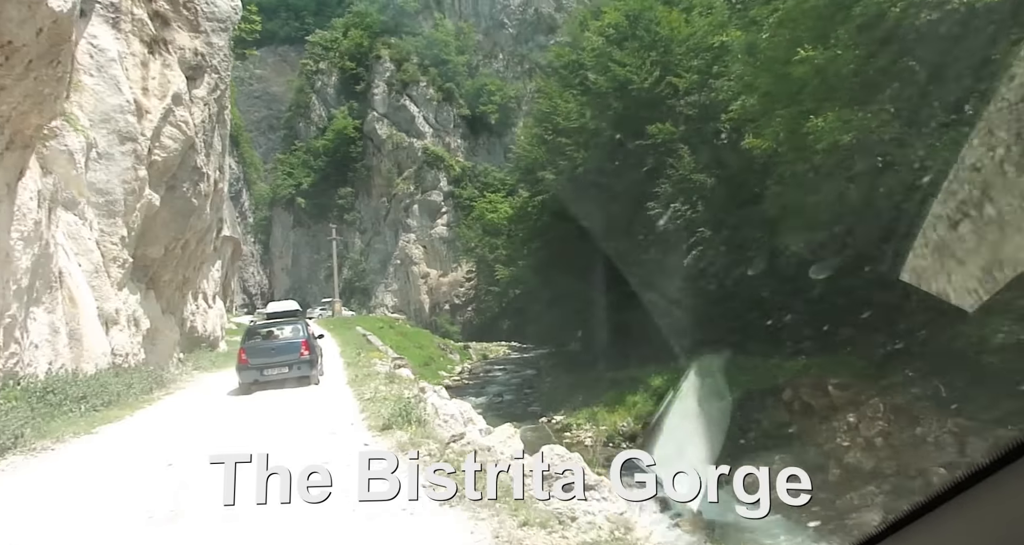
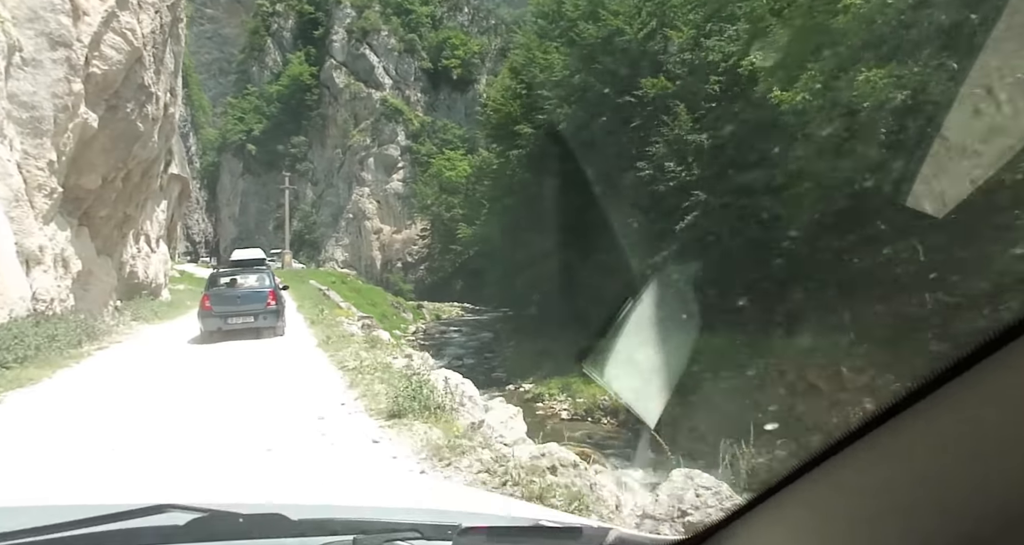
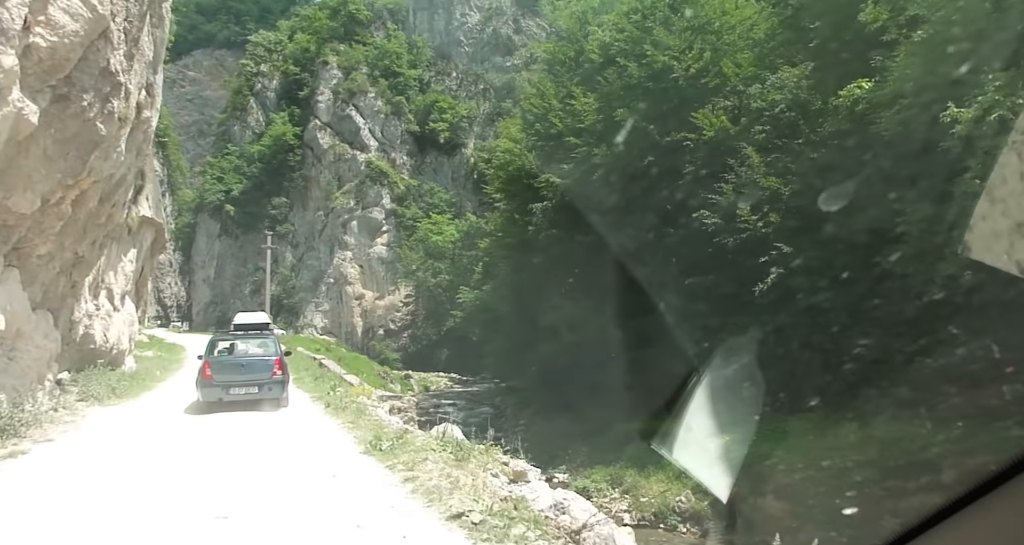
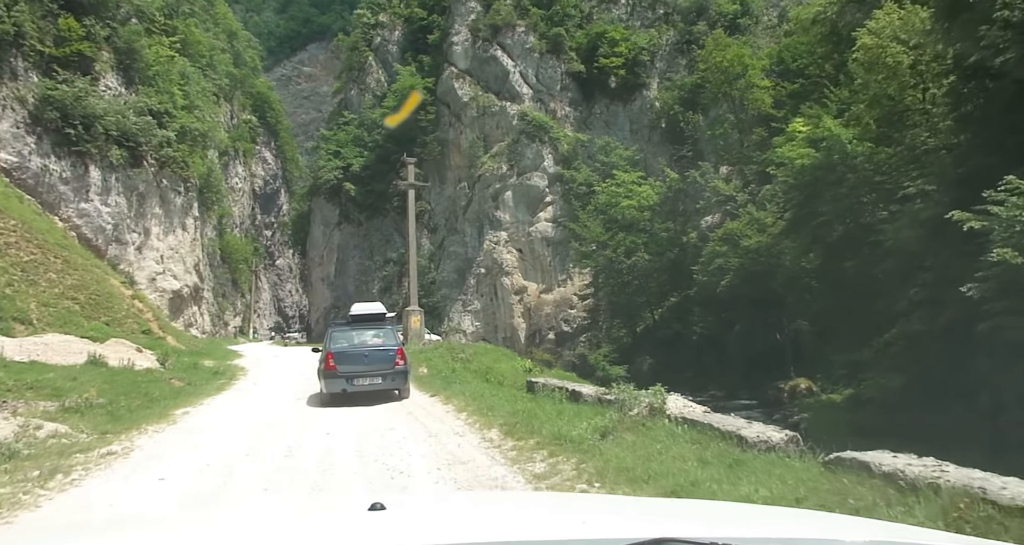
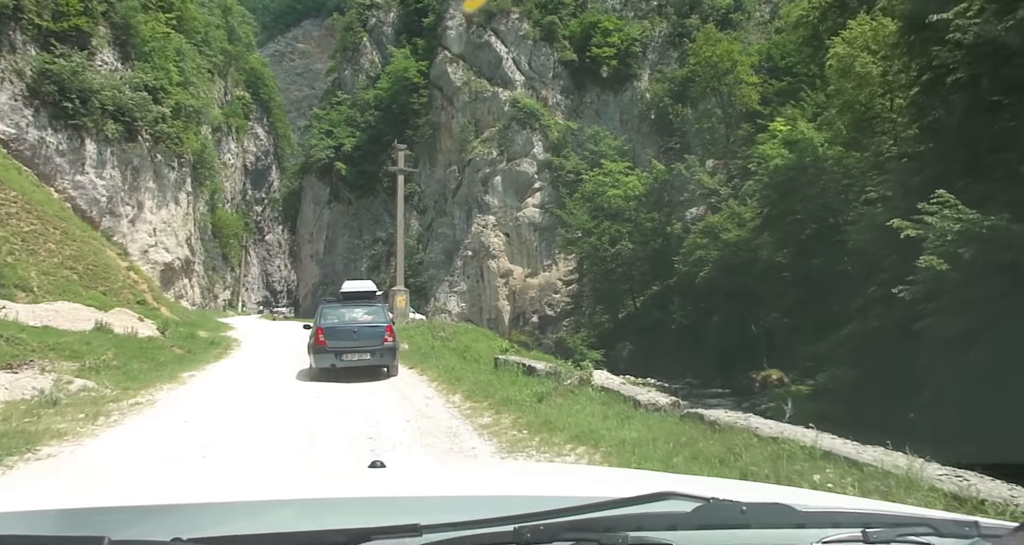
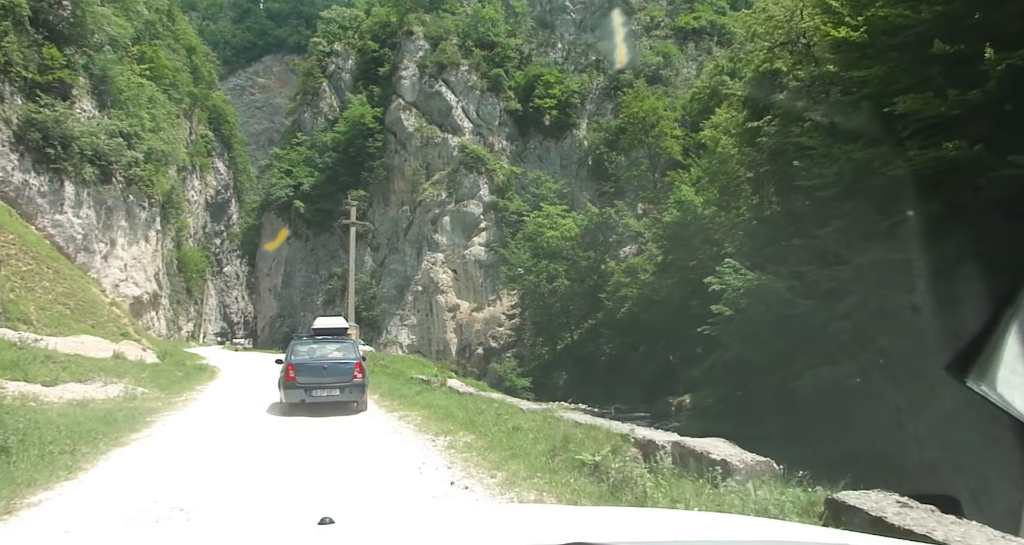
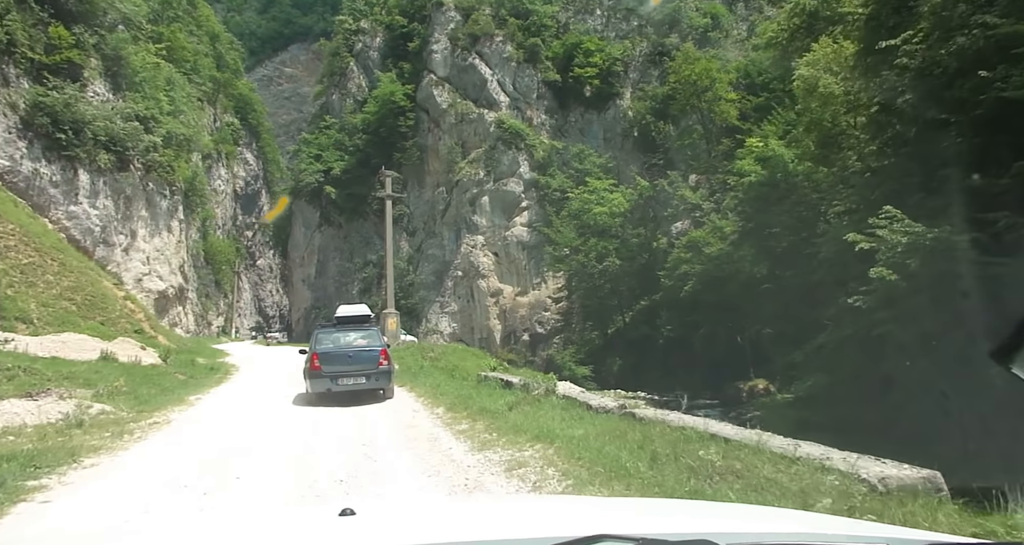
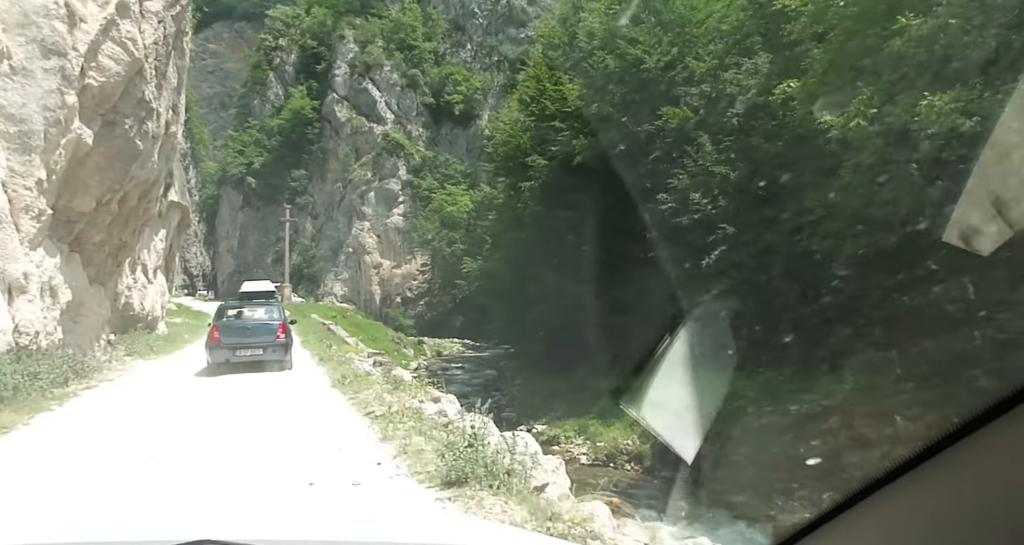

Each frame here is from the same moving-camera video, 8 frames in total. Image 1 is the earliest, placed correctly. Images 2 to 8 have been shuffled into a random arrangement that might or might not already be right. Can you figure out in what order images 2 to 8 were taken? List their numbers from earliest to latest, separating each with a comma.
2, 8, 3, 6, 7, 5, 4
